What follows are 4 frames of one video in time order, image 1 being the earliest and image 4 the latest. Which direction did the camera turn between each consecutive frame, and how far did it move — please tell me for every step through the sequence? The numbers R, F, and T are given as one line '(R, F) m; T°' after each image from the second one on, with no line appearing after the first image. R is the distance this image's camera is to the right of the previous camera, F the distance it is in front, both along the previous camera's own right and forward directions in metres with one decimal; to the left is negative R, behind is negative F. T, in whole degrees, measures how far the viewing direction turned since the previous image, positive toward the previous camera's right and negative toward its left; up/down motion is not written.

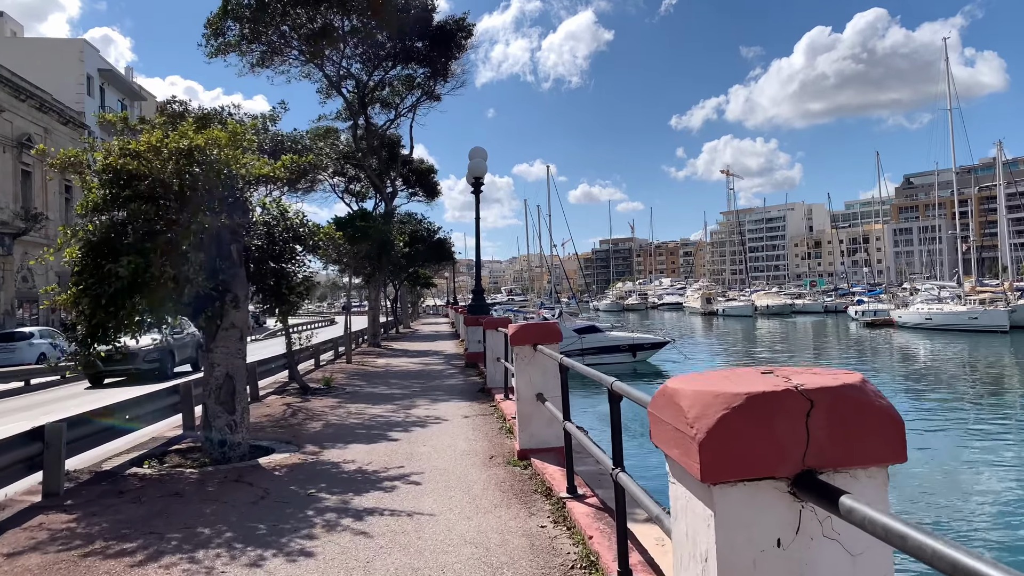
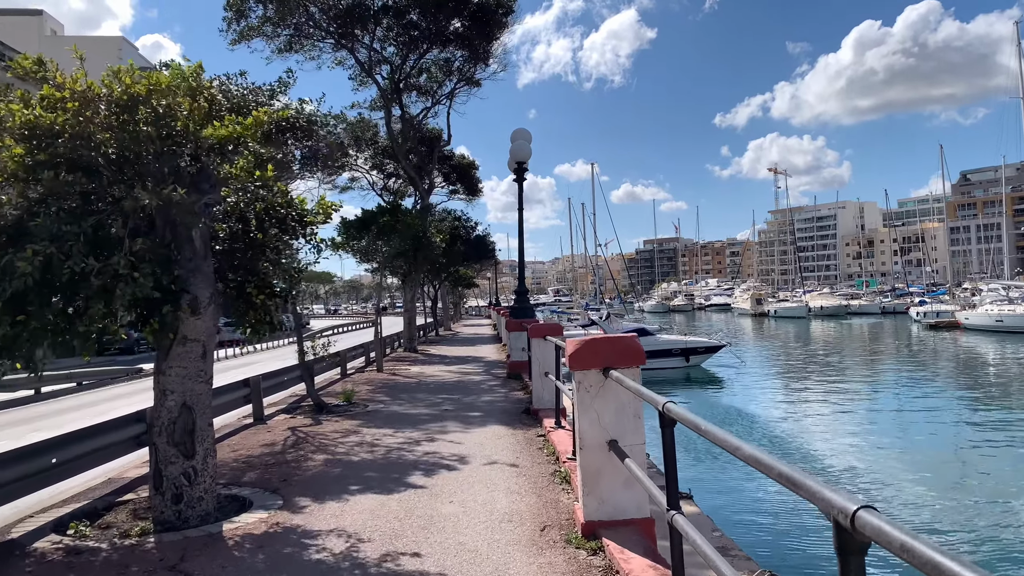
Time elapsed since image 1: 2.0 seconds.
(-0.1, +2.0) m; -4°
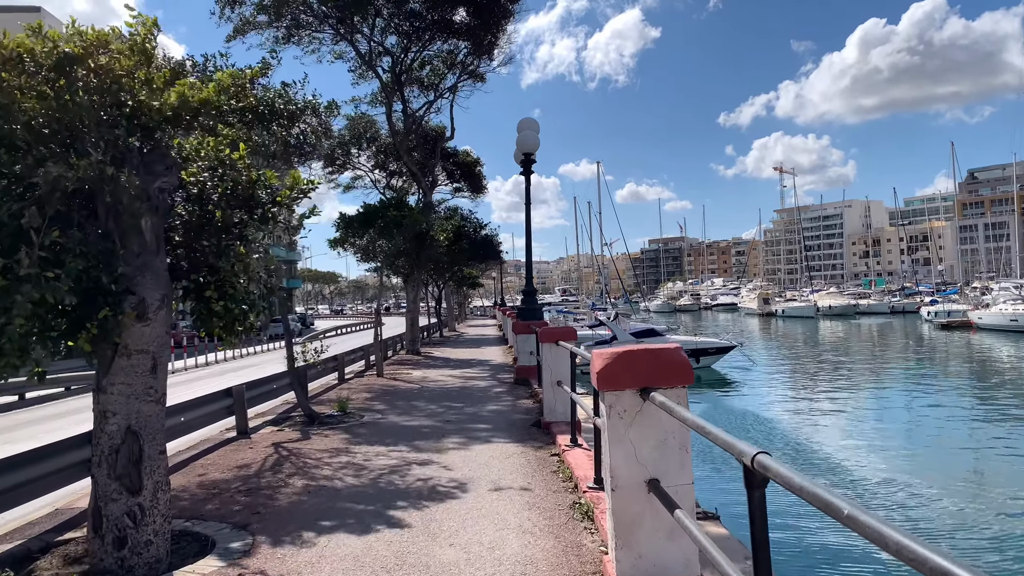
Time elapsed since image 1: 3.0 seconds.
(-0.1, +0.9) m; 0°
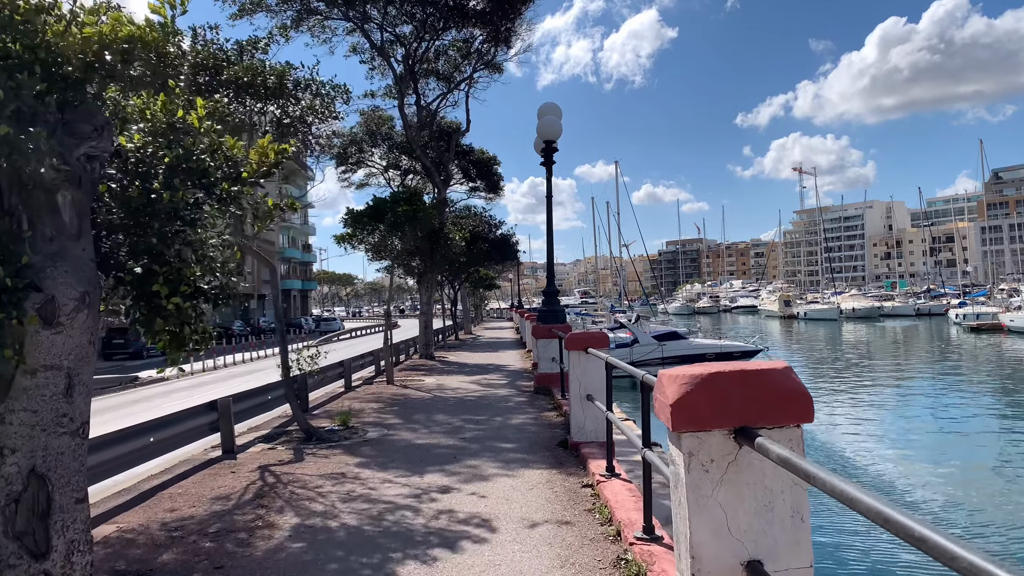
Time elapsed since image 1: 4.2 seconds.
(-0.1, +1.1) m; -1°
